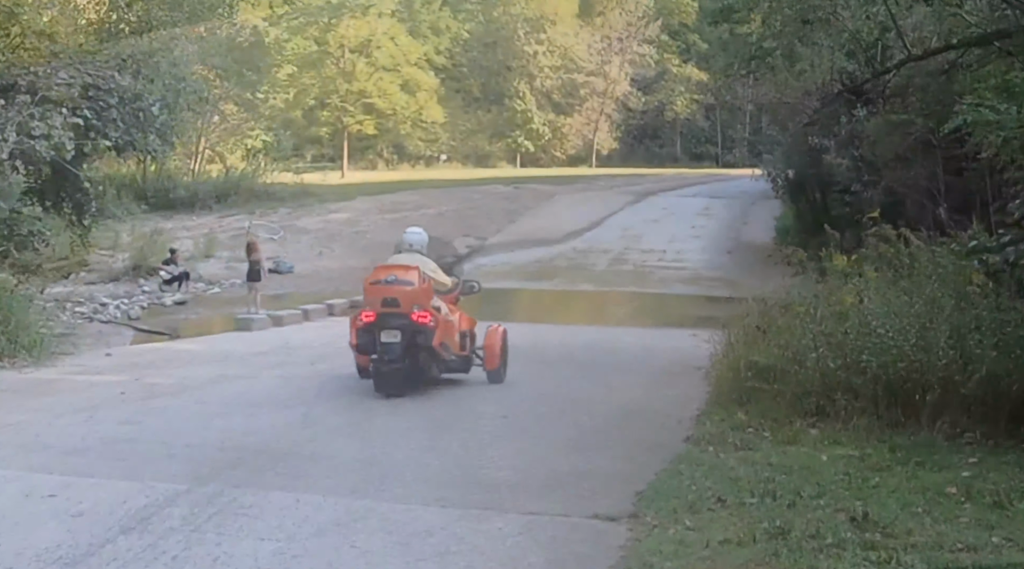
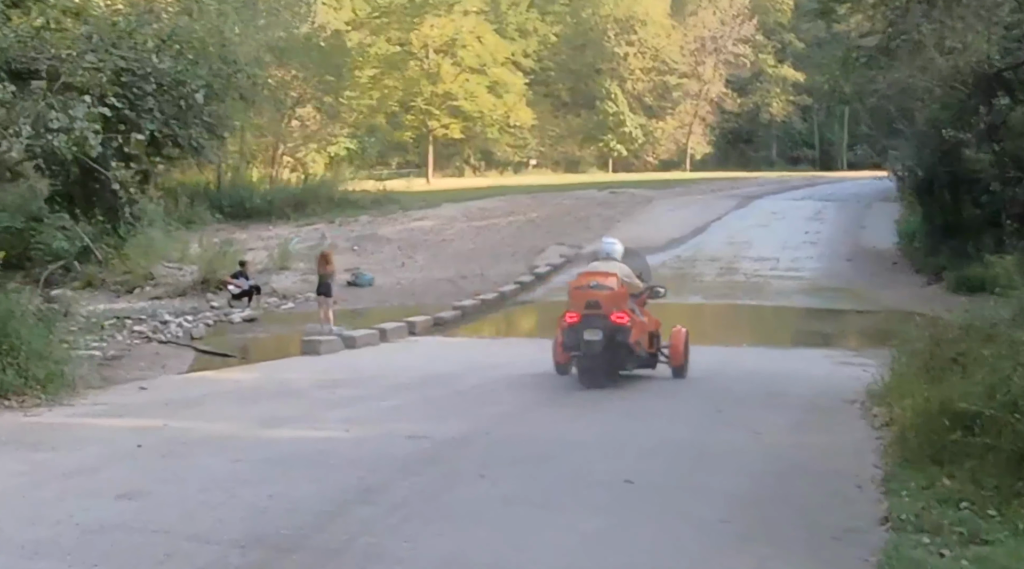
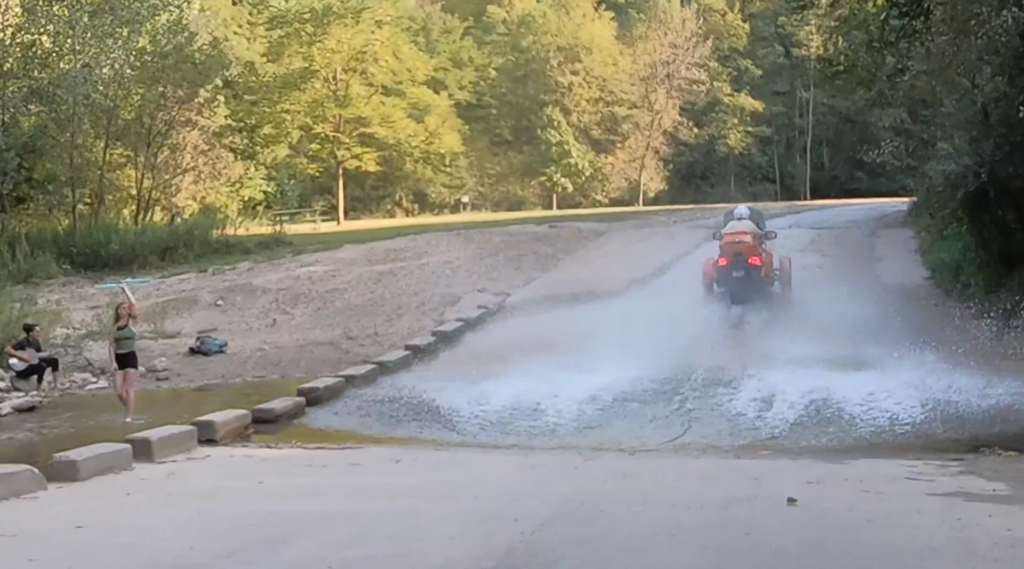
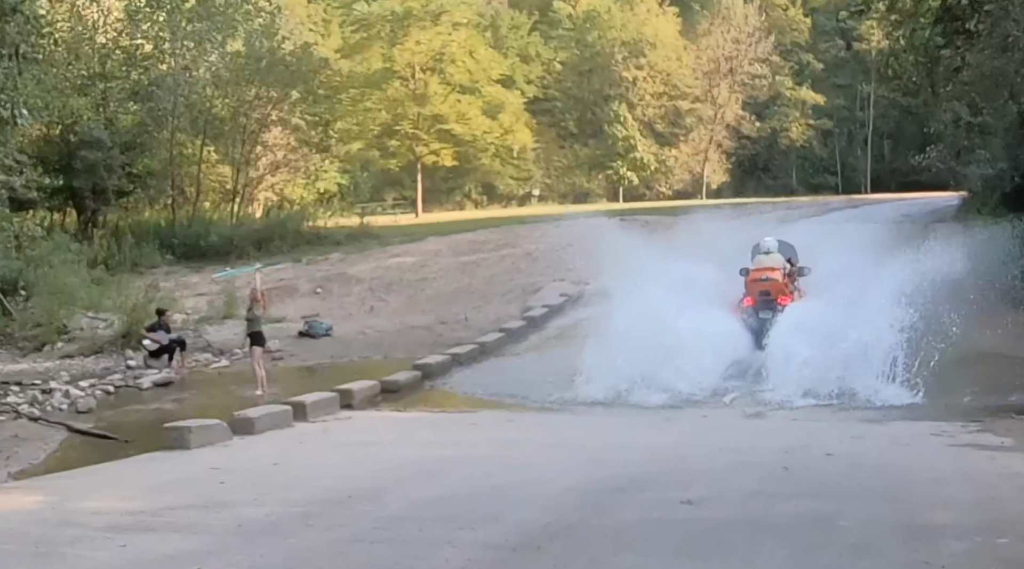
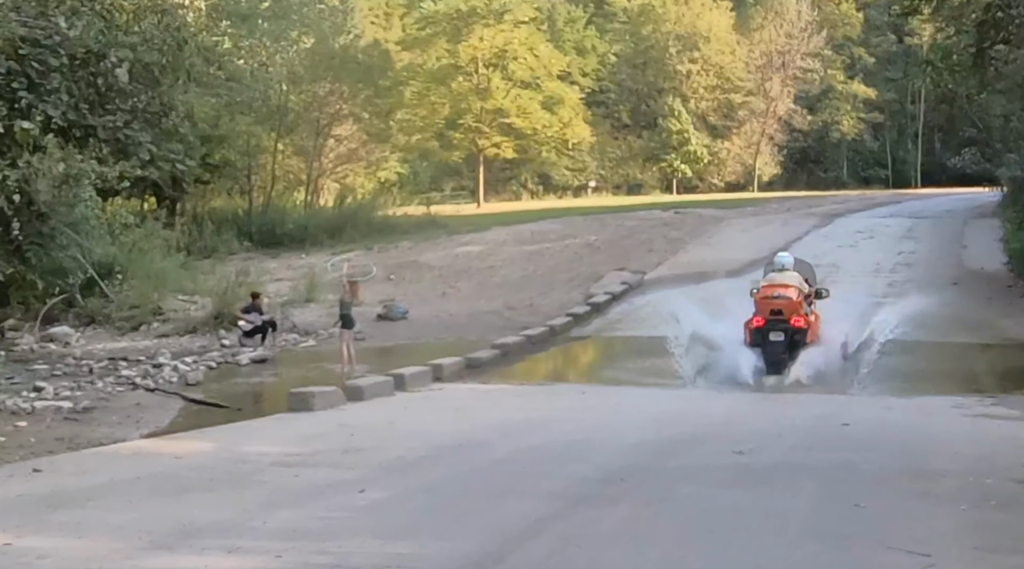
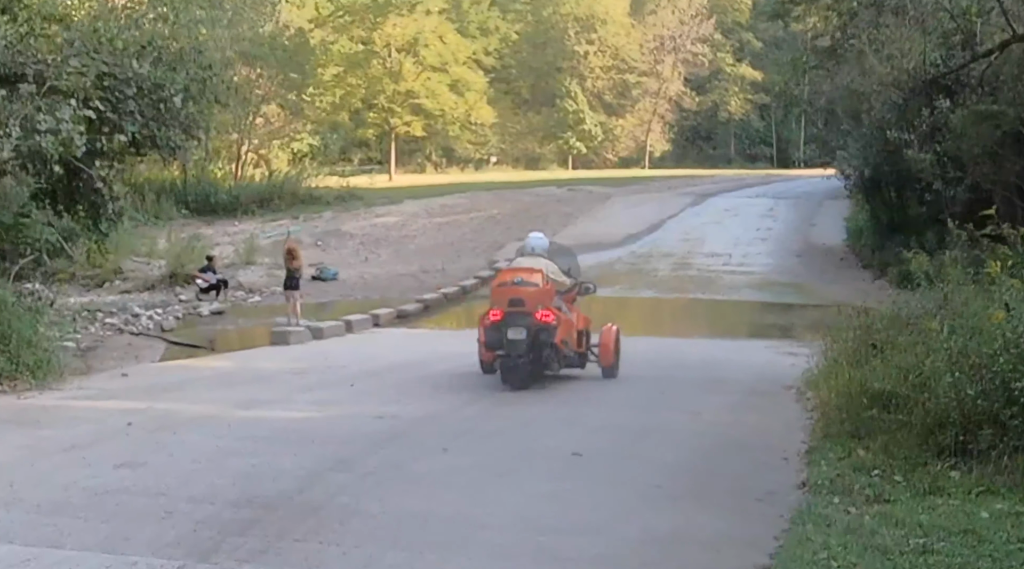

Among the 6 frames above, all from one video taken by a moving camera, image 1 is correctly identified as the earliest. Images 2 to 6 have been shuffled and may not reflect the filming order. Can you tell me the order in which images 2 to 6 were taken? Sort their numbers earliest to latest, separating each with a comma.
6, 2, 5, 4, 3
